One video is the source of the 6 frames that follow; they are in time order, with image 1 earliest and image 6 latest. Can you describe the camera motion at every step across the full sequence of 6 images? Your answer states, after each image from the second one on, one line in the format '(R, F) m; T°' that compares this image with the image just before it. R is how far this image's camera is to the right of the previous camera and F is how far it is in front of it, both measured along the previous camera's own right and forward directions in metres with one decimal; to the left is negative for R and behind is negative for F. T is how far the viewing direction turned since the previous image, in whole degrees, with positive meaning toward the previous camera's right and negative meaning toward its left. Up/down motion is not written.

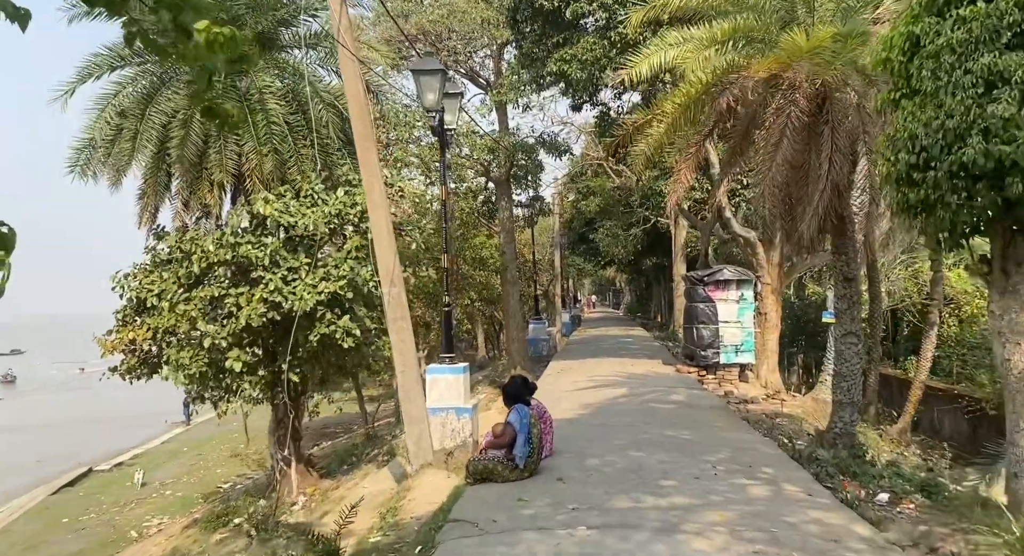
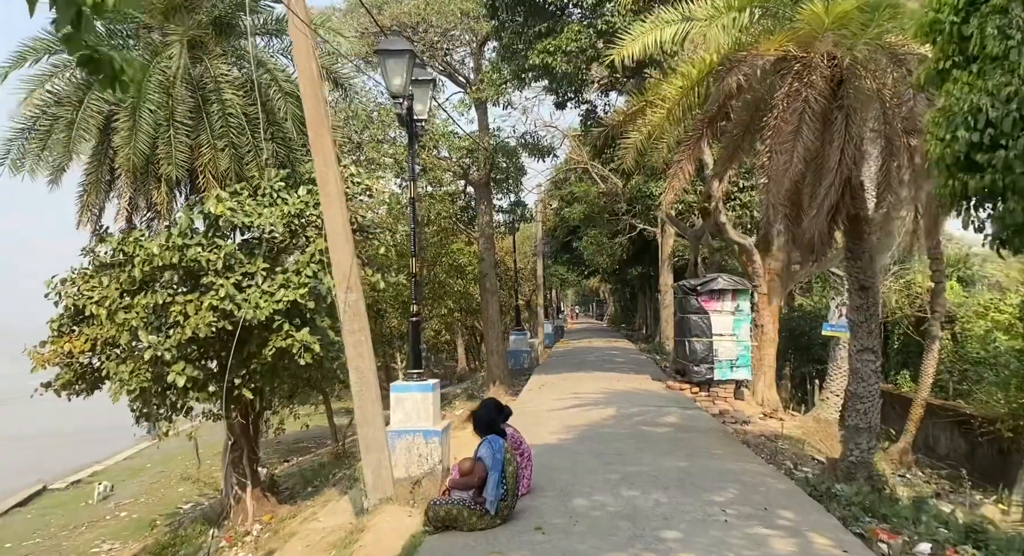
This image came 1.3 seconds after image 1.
(+0.1, +1.0) m; +1°
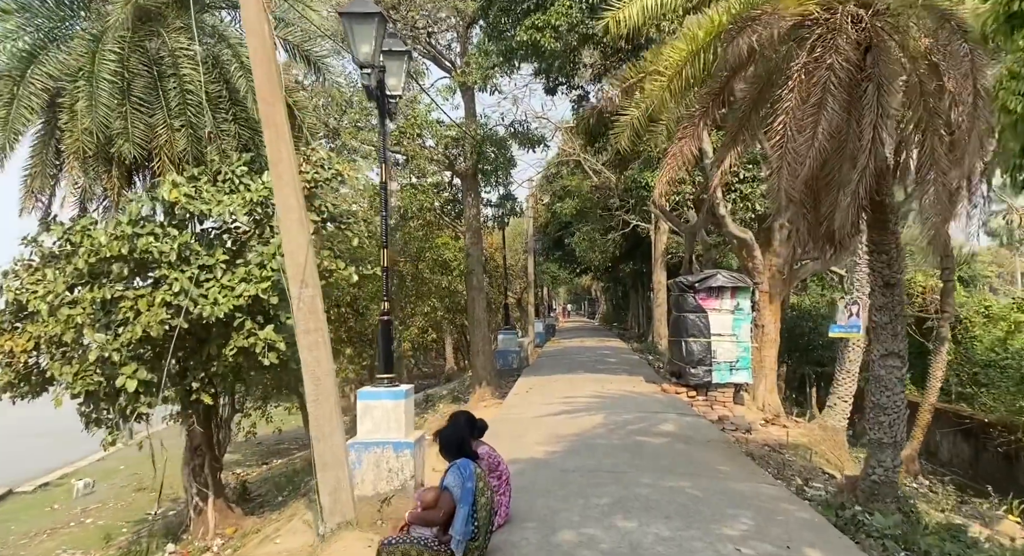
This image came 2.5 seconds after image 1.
(+0.1, +0.9) m; +1°
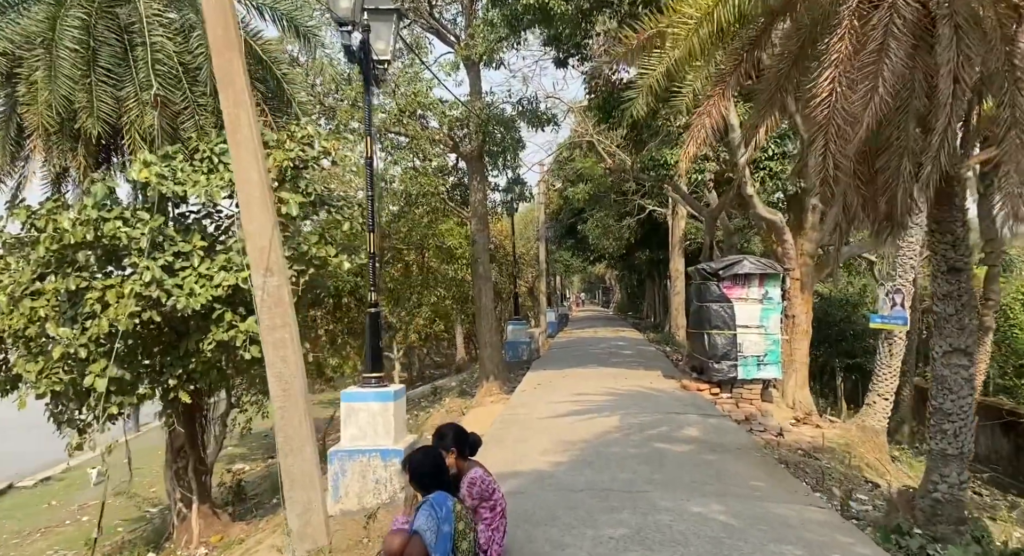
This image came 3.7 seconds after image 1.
(+0.1, +0.9) m; -1°
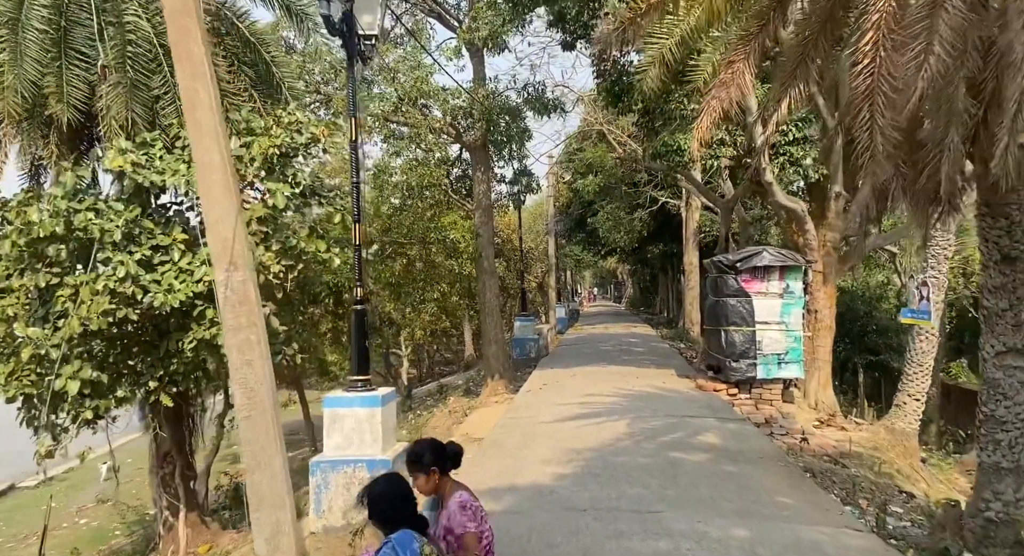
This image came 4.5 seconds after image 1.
(+0.1, +0.6) m; -1°
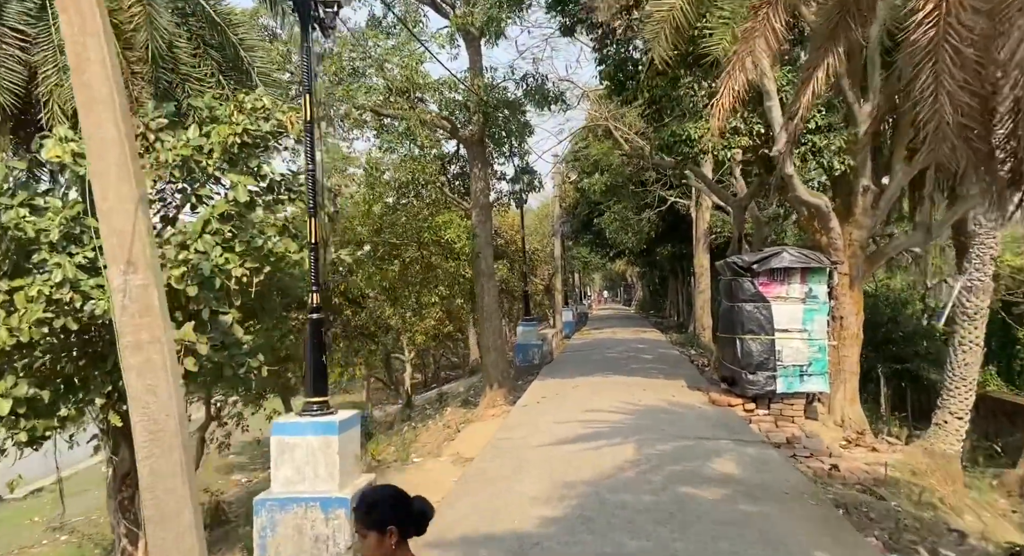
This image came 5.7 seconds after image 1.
(+0.2, +0.9) m; -1°
